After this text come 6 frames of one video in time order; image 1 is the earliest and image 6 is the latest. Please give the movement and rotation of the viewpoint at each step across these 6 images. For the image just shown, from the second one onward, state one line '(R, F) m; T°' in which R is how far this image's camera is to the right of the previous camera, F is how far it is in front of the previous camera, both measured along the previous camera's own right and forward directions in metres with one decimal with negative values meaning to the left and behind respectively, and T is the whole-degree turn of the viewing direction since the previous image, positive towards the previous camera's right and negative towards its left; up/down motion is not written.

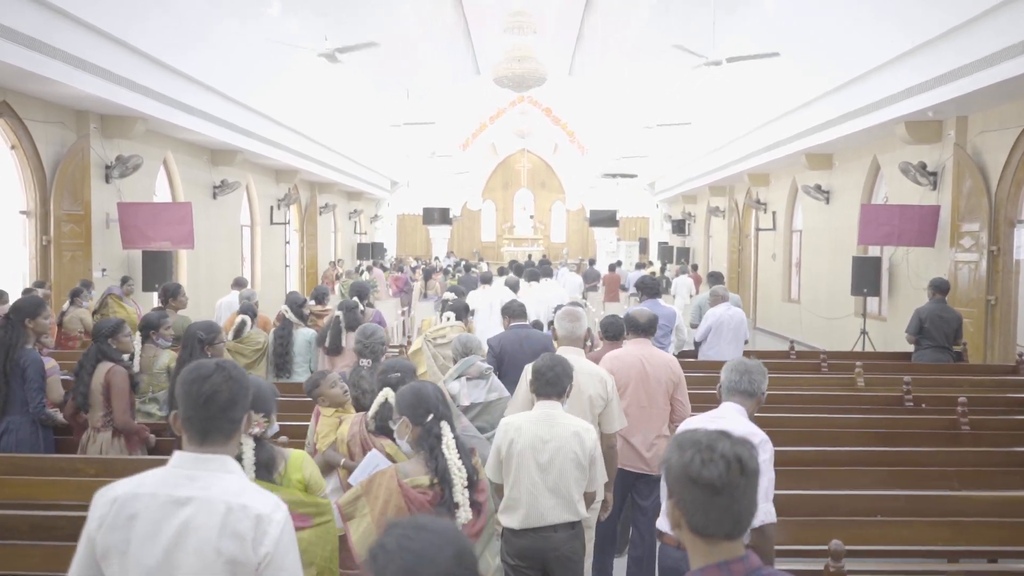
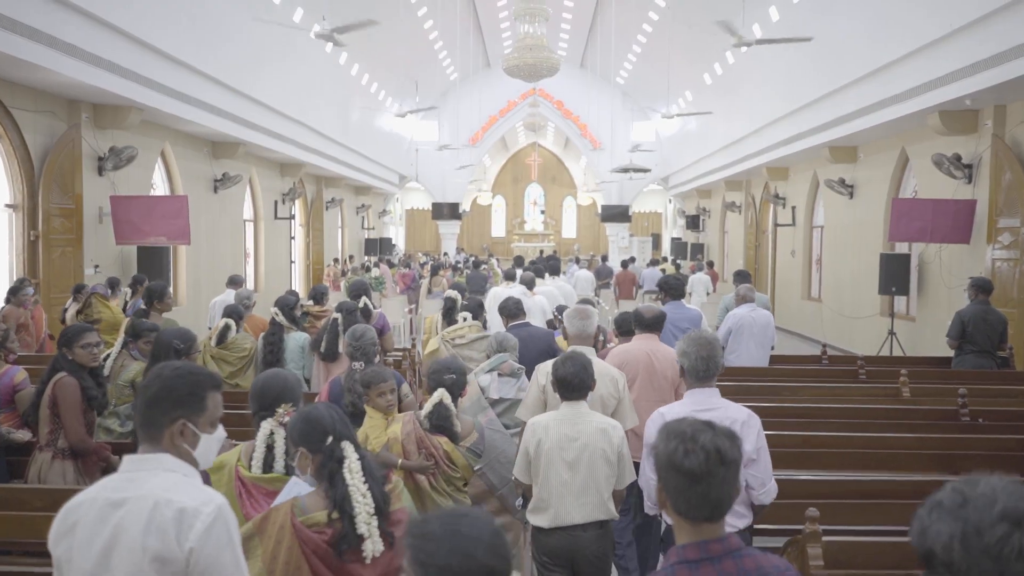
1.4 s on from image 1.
(0.0, +0.5) m; -1°
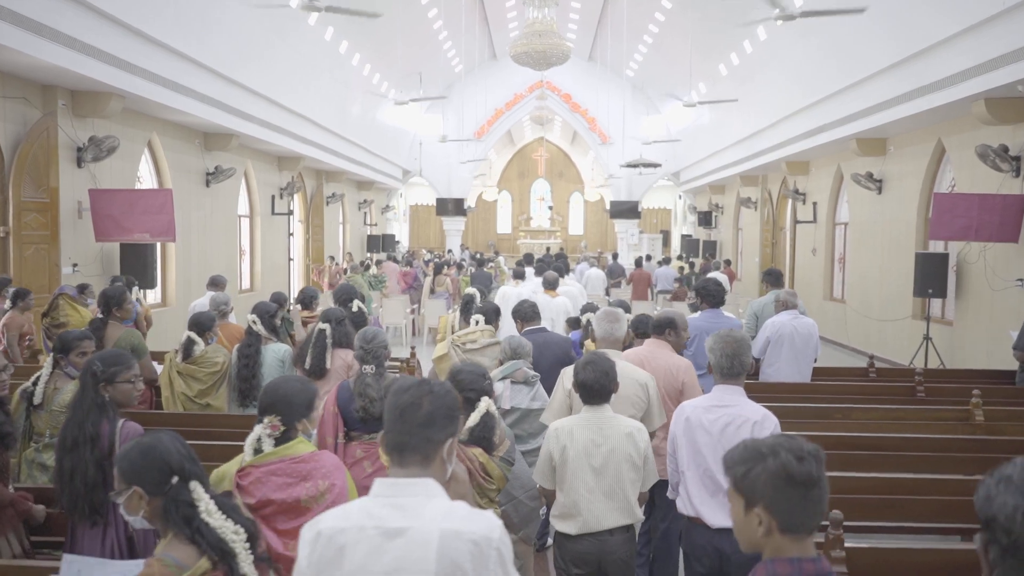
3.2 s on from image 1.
(0.0, +0.7) m; 0°
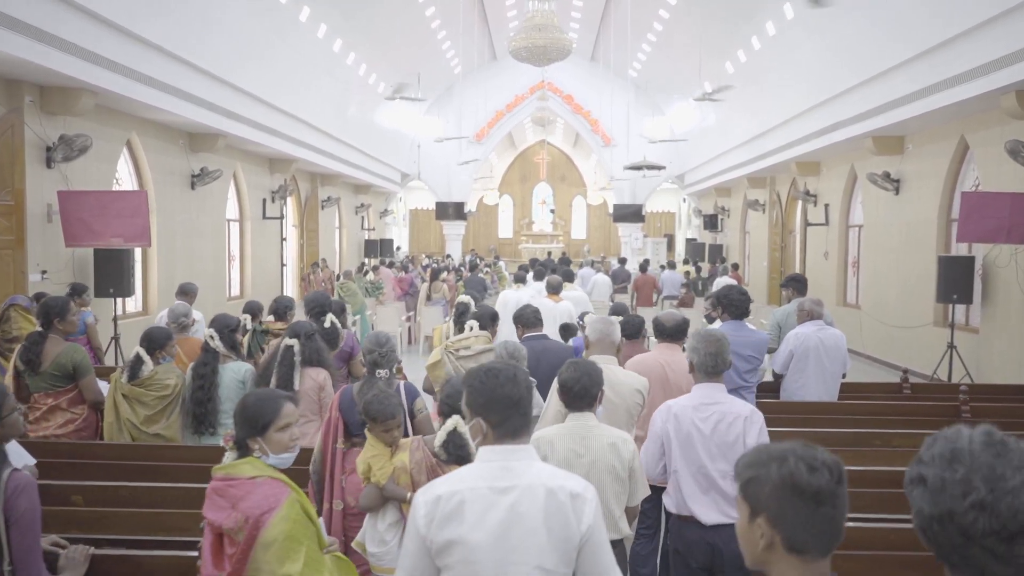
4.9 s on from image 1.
(0.0, +0.6) m; 0°
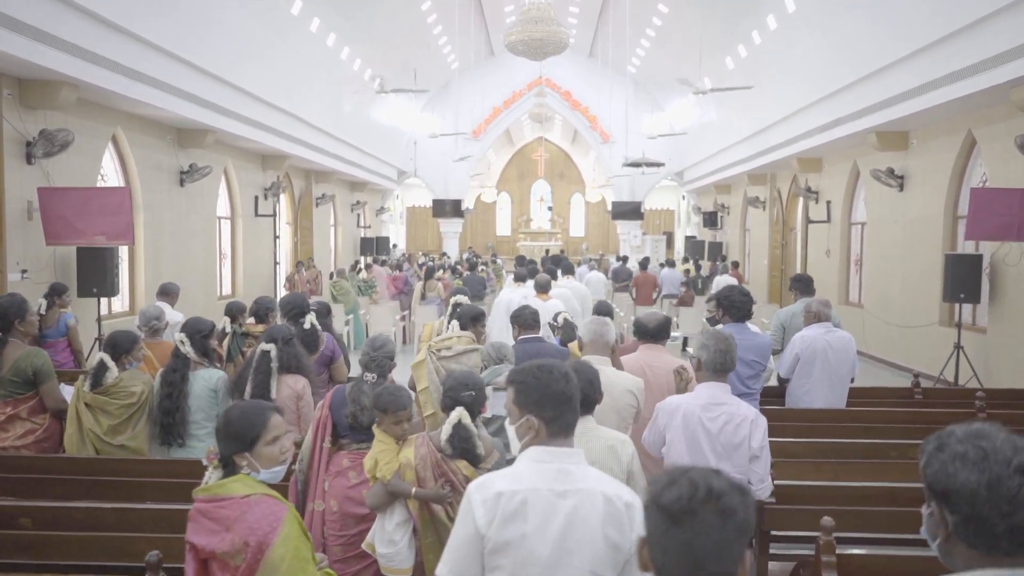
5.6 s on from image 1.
(0.0, +0.3) m; 0°
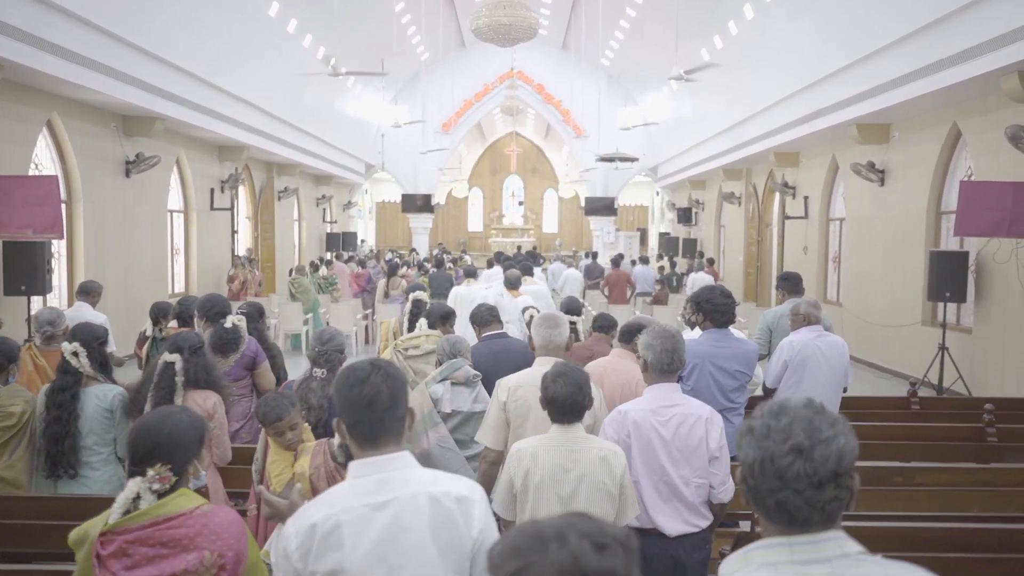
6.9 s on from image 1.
(+0.1, +0.5) m; +2°
